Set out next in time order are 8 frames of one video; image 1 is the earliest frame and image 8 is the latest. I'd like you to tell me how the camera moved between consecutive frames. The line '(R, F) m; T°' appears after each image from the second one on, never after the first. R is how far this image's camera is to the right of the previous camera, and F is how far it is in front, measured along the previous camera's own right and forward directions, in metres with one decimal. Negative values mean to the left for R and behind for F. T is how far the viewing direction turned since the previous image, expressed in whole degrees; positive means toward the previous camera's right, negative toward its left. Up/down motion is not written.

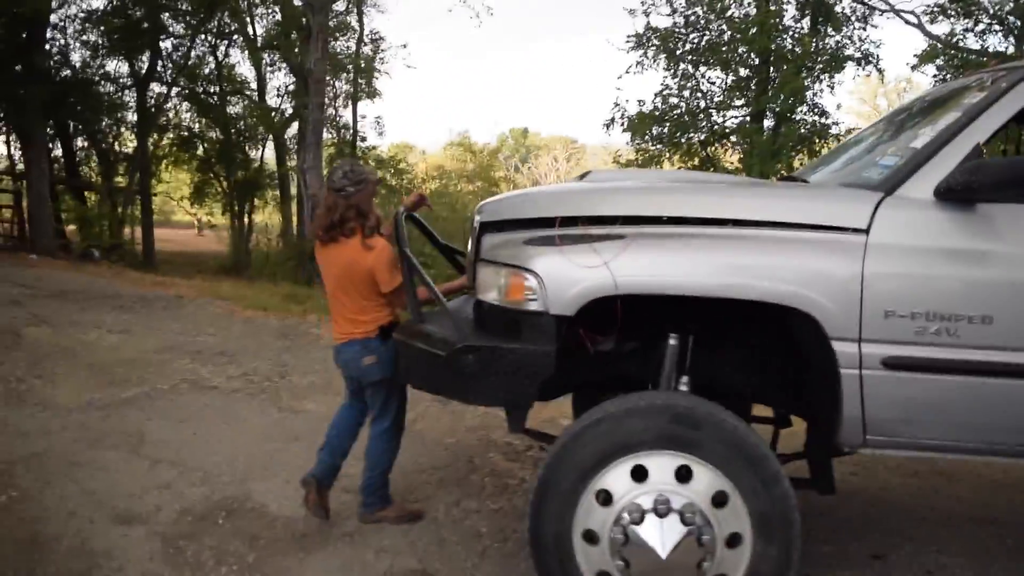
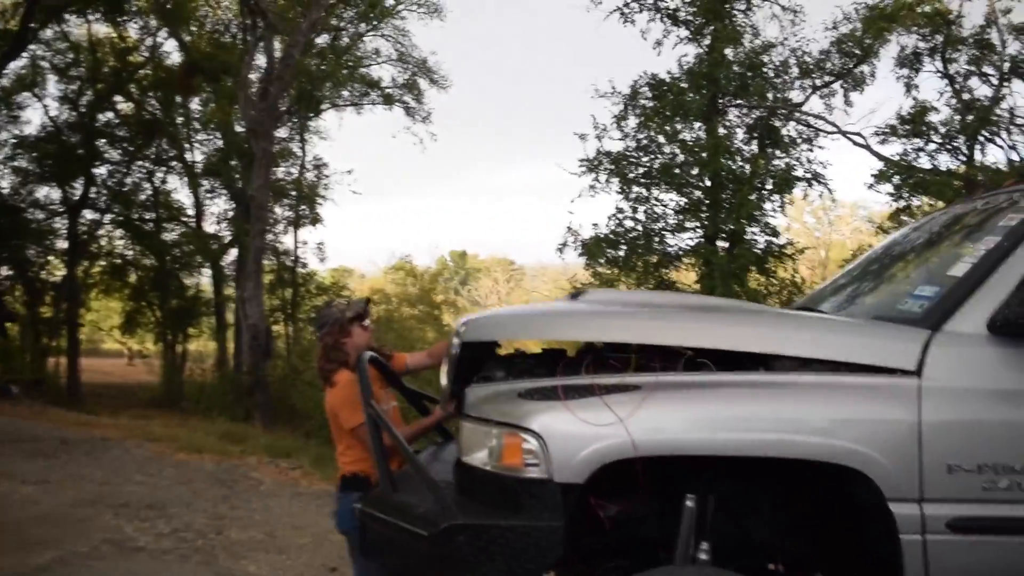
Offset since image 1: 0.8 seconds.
(-0.2, +0.5) m; +4°
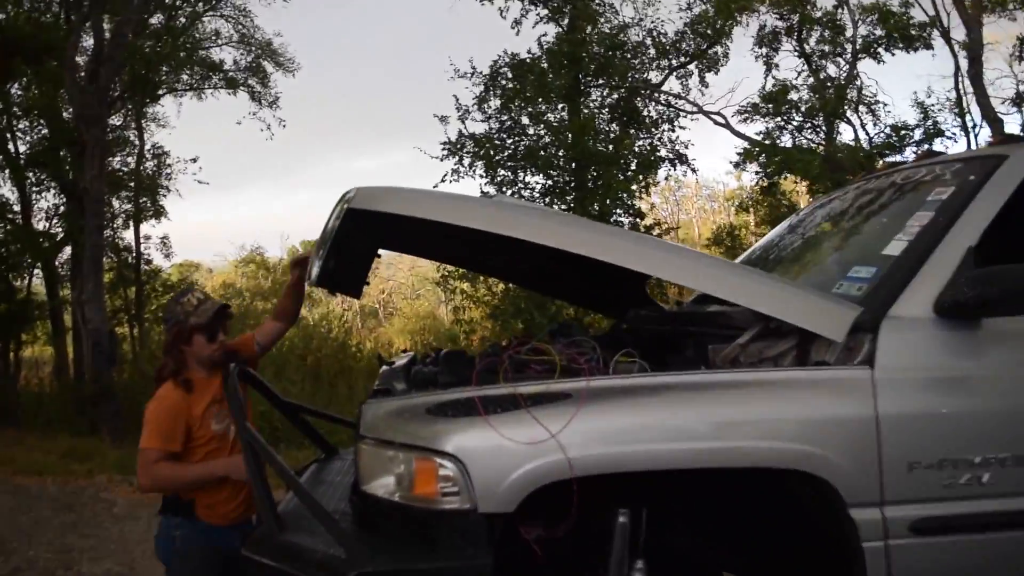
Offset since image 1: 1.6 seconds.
(-0.1, +0.4) m; +9°
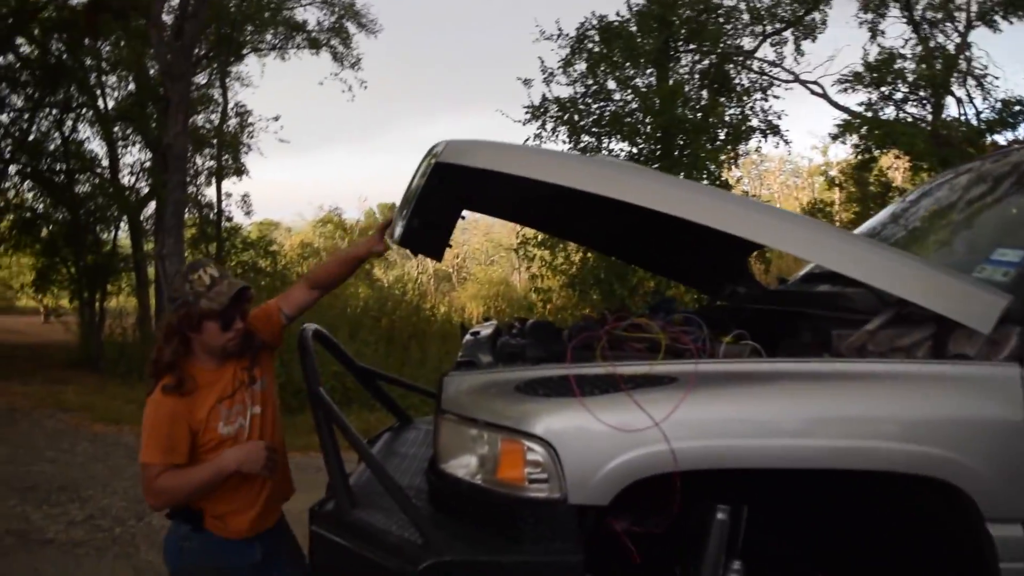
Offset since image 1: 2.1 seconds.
(-0.1, +0.2) m; -4°
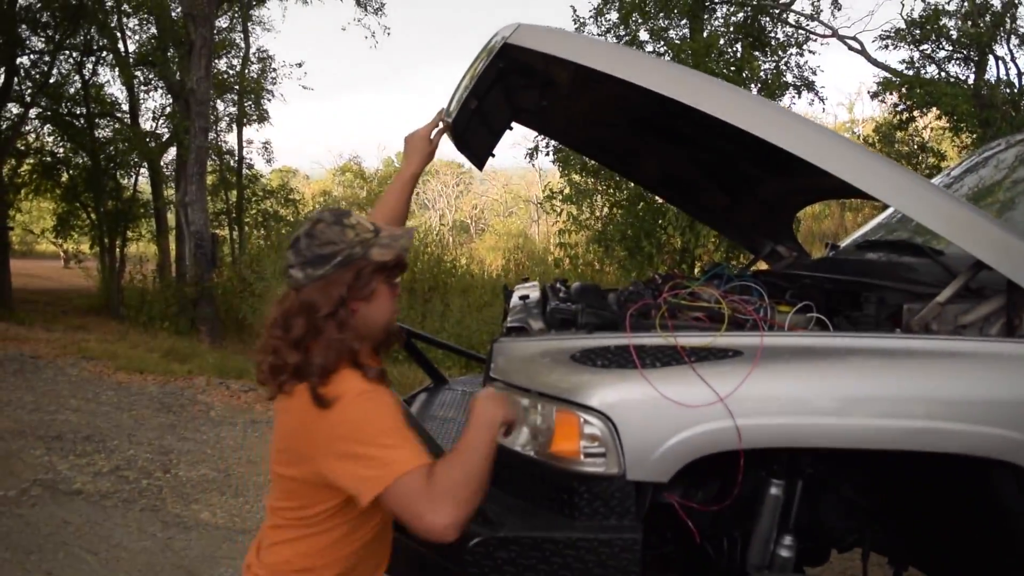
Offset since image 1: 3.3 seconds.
(-0.1, +0.1) m; -1°
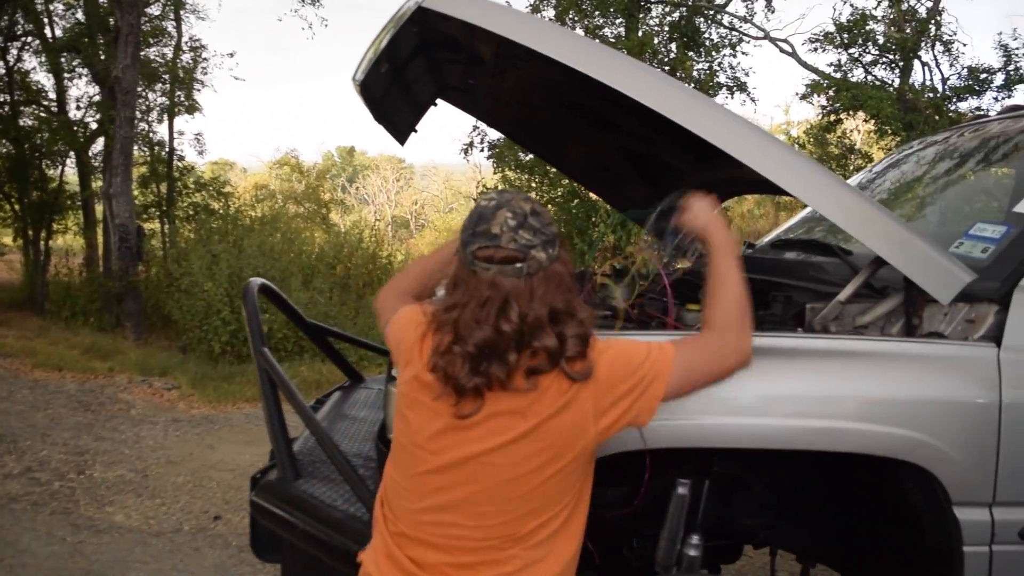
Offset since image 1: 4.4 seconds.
(+0.1, +0.1) m; +4°
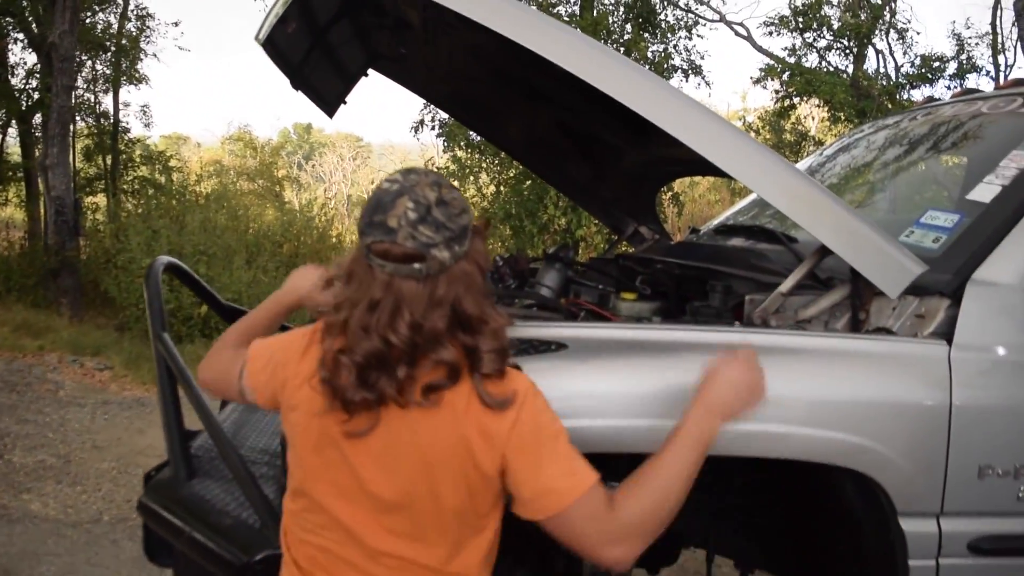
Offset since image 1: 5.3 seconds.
(+0.1, +0.2) m; +3°
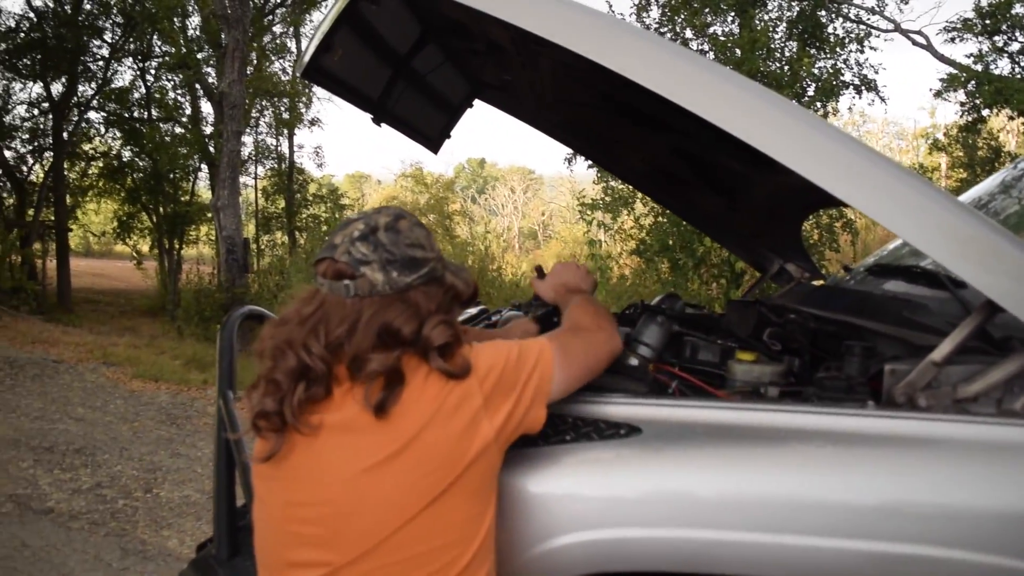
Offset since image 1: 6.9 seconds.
(+0.2, +0.4) m; -11°
